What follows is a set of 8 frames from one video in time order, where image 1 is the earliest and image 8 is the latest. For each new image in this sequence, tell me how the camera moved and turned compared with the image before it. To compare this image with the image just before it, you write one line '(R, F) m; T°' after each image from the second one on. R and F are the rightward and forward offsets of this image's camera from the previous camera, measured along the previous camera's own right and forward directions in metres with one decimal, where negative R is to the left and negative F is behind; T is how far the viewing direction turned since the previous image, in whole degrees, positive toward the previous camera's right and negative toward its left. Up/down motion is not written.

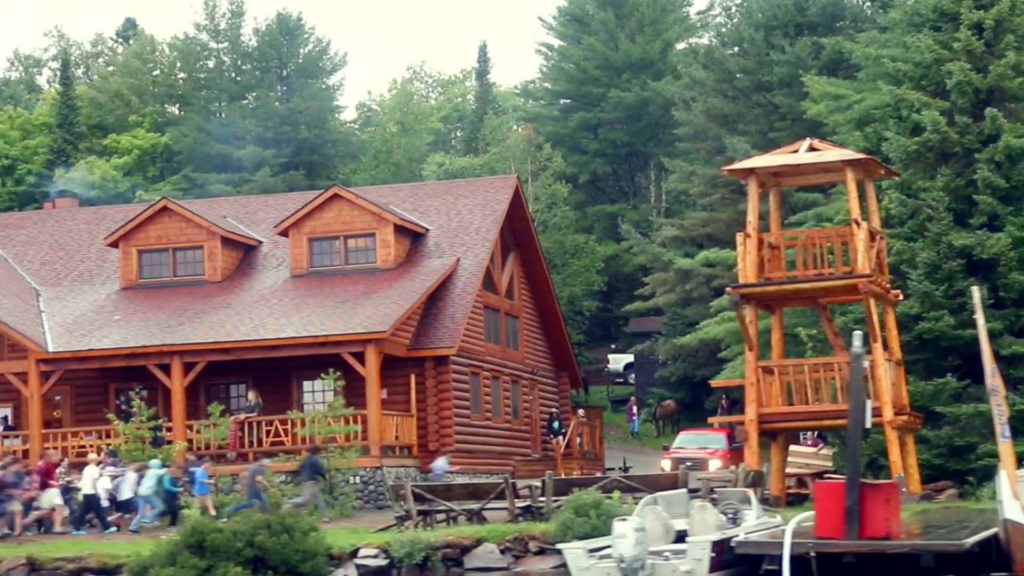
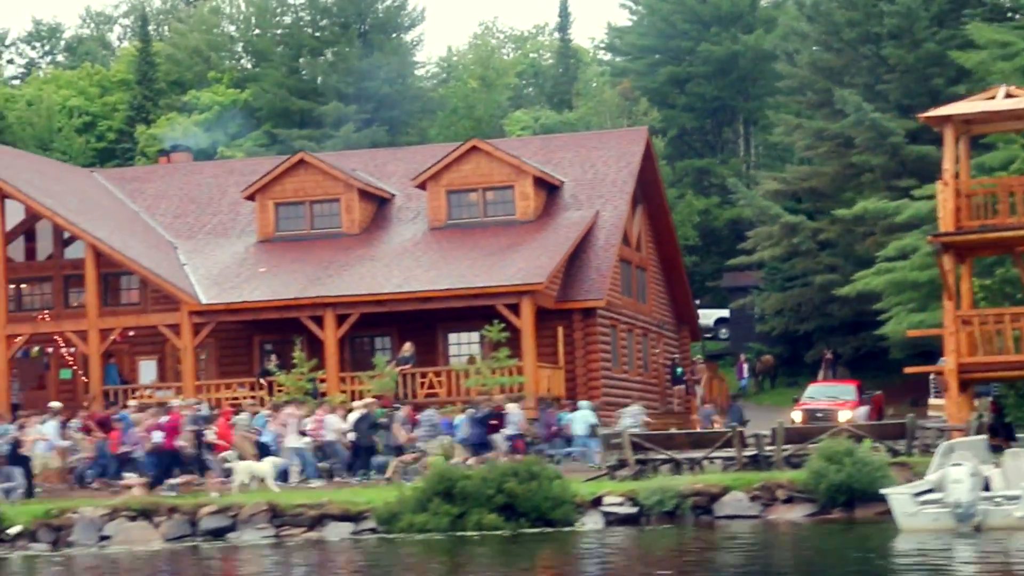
(-1.7, +0.1) m; -2°
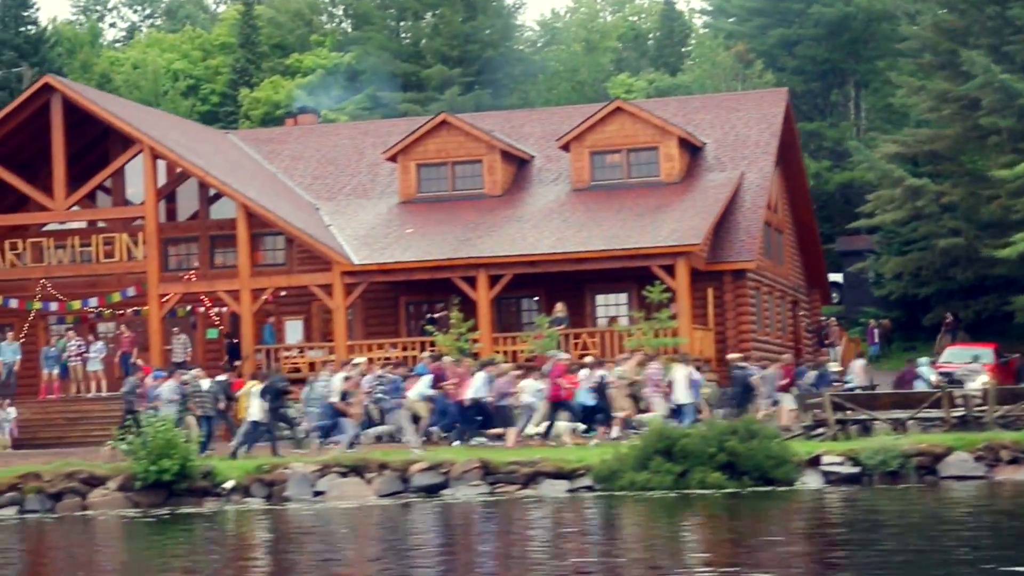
(-1.2, +0.1) m; -2°
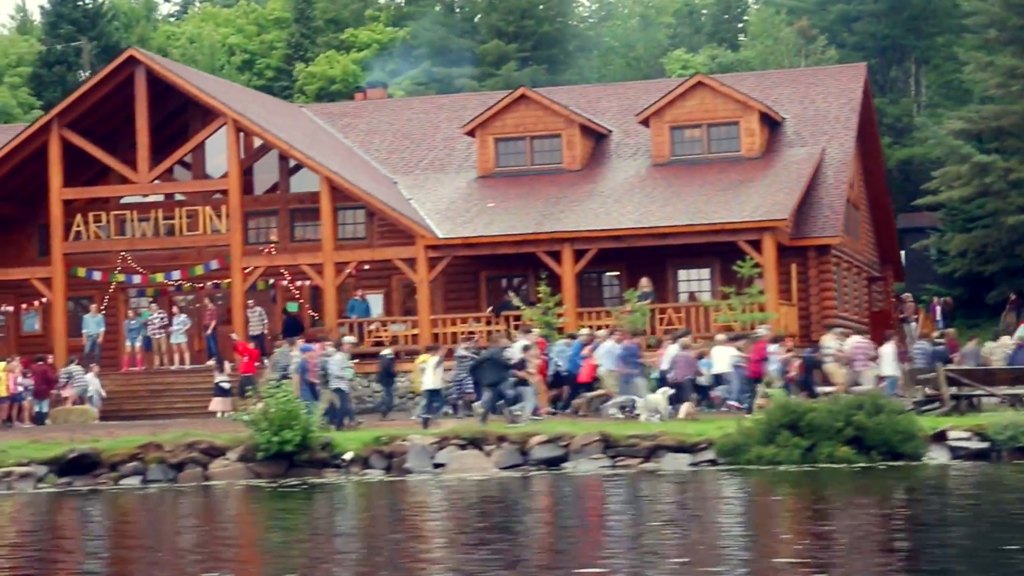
(-0.7, 0.0) m; -1°
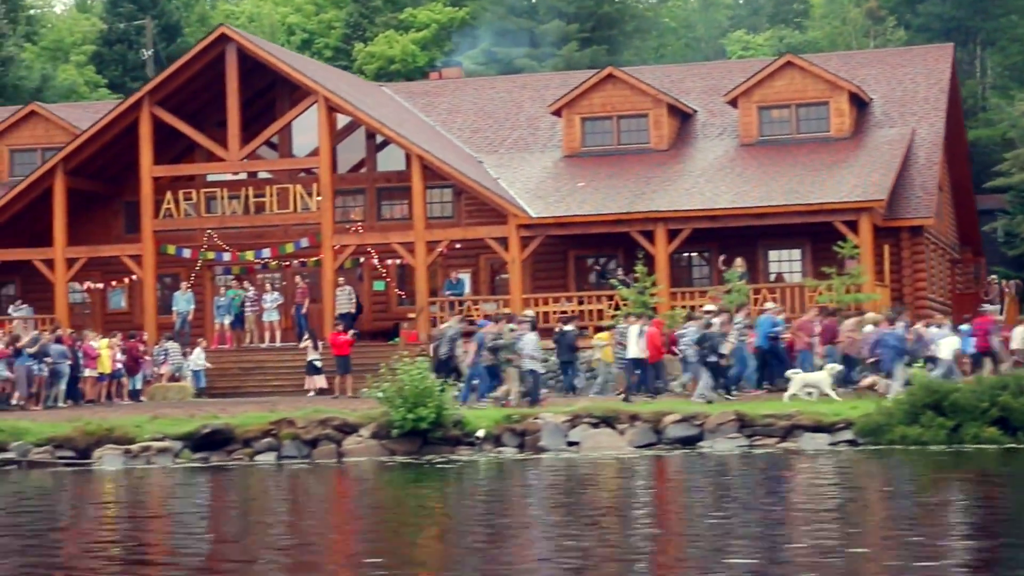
(-0.8, 0.0) m; -1°
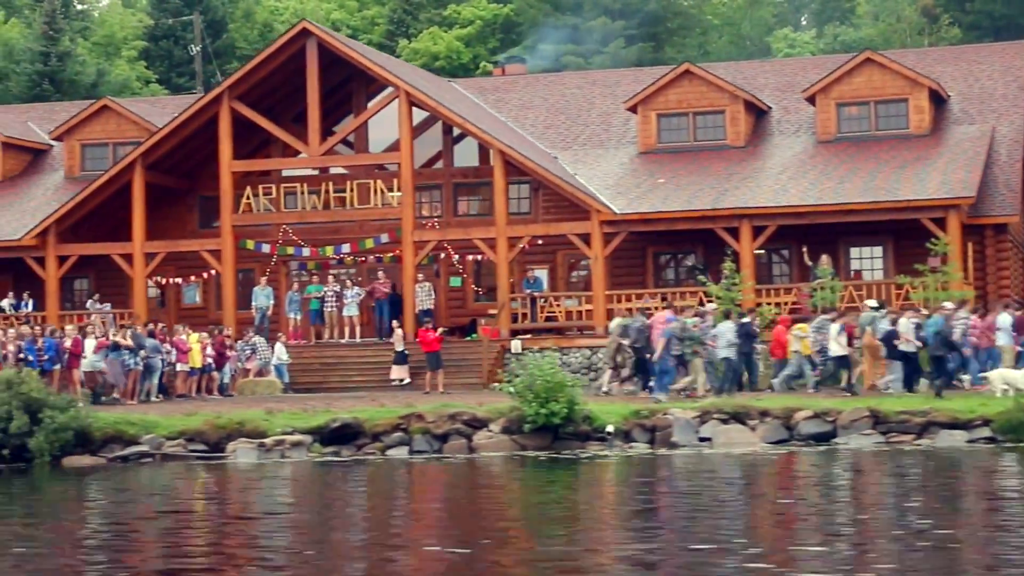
(-1.0, +0.1) m; -1°
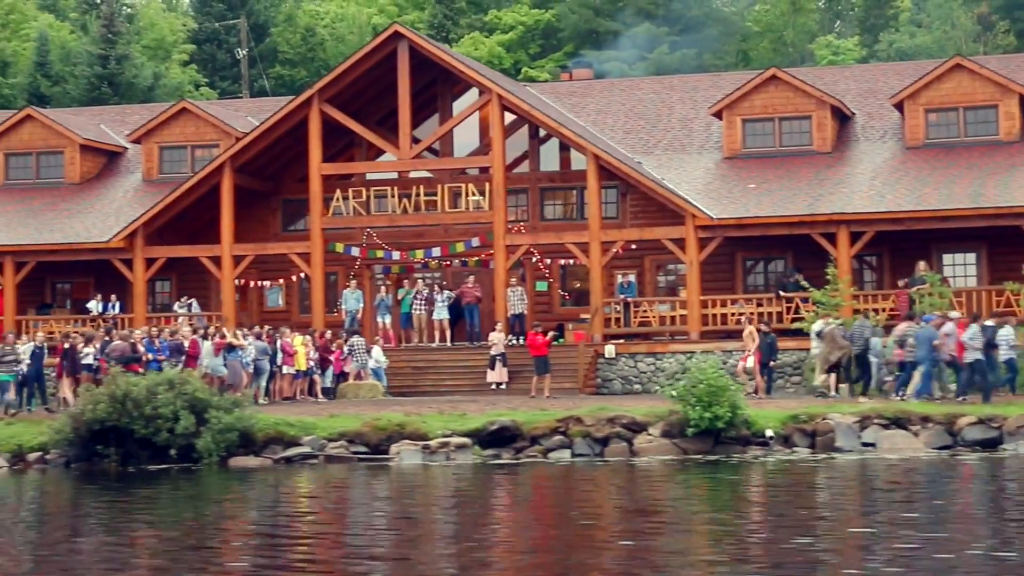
(-1.3, +0.1) m; -1°
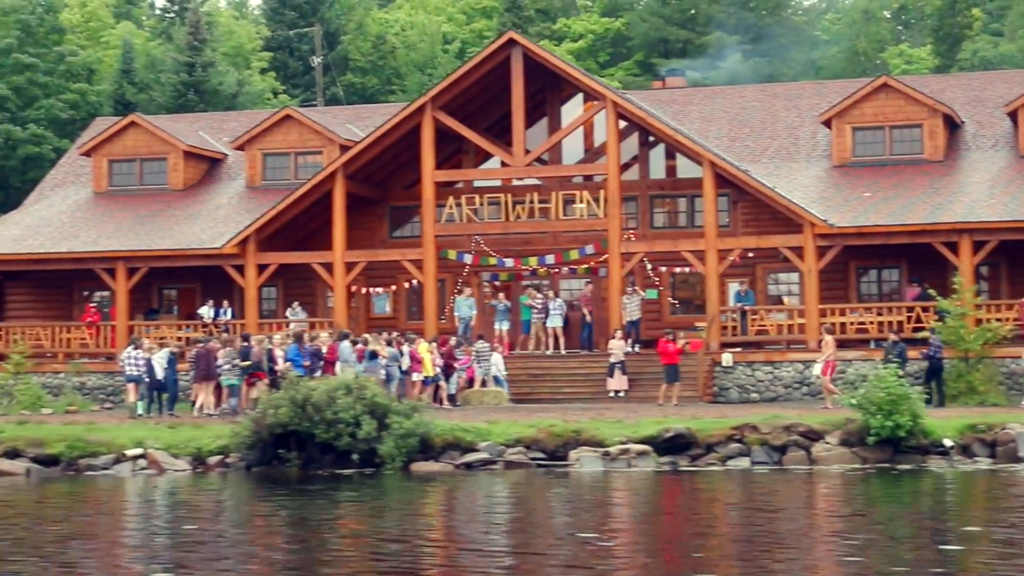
(-1.2, +0.1) m; -1°
